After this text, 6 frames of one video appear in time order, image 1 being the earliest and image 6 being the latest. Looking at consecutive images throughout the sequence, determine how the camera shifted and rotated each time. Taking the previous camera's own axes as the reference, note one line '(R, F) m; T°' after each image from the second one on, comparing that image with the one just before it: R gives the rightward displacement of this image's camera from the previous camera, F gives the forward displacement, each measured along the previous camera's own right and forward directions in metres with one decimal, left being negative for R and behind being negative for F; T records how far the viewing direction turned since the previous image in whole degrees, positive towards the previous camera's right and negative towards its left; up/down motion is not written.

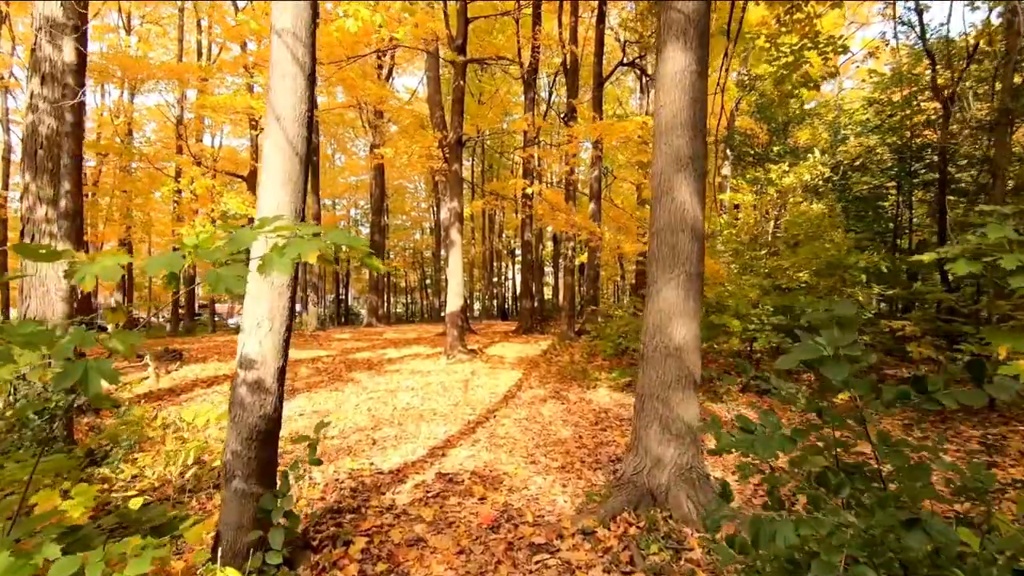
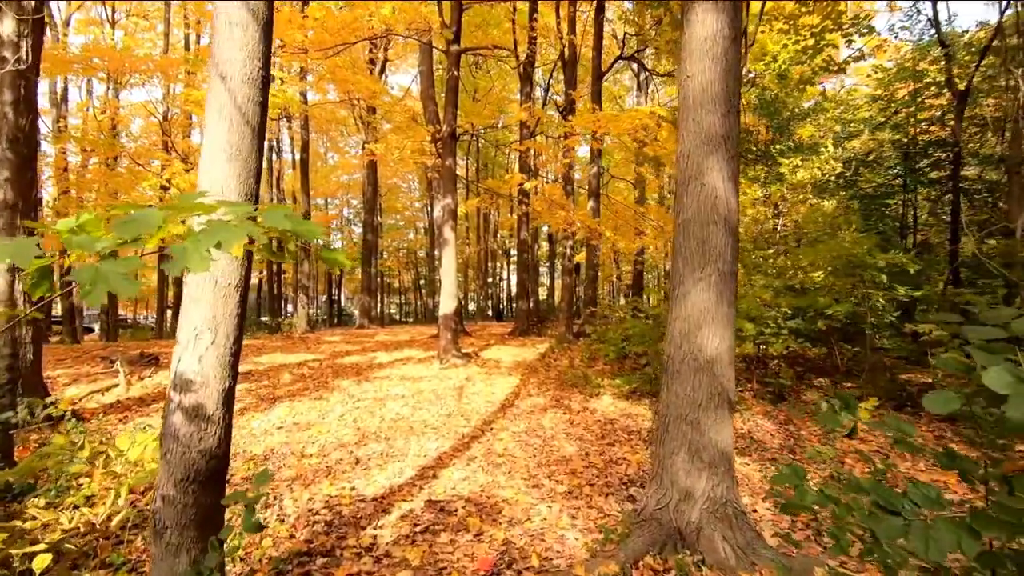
(0.0, +0.5) m; +1°
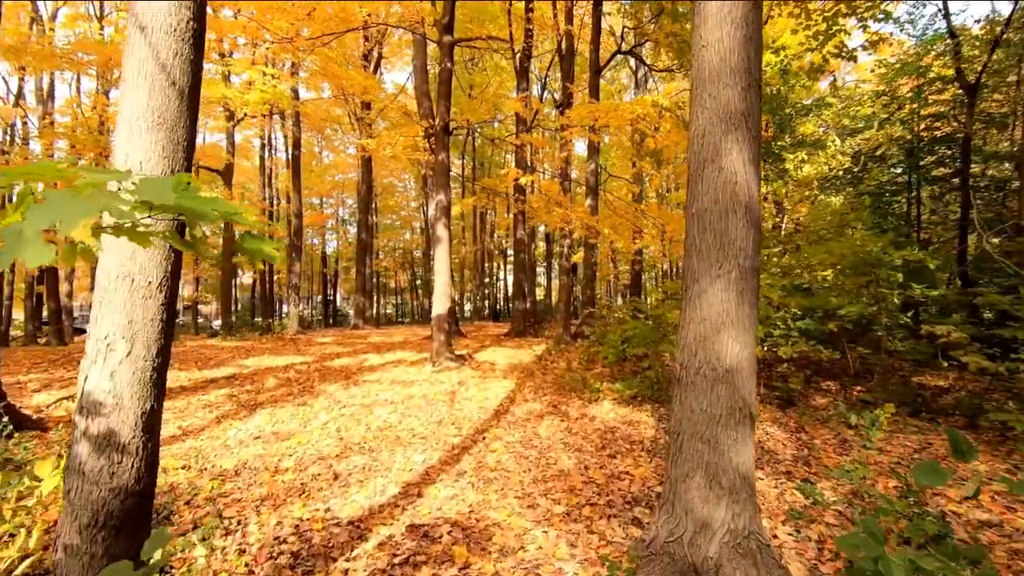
(0.0, +0.4) m; 0°
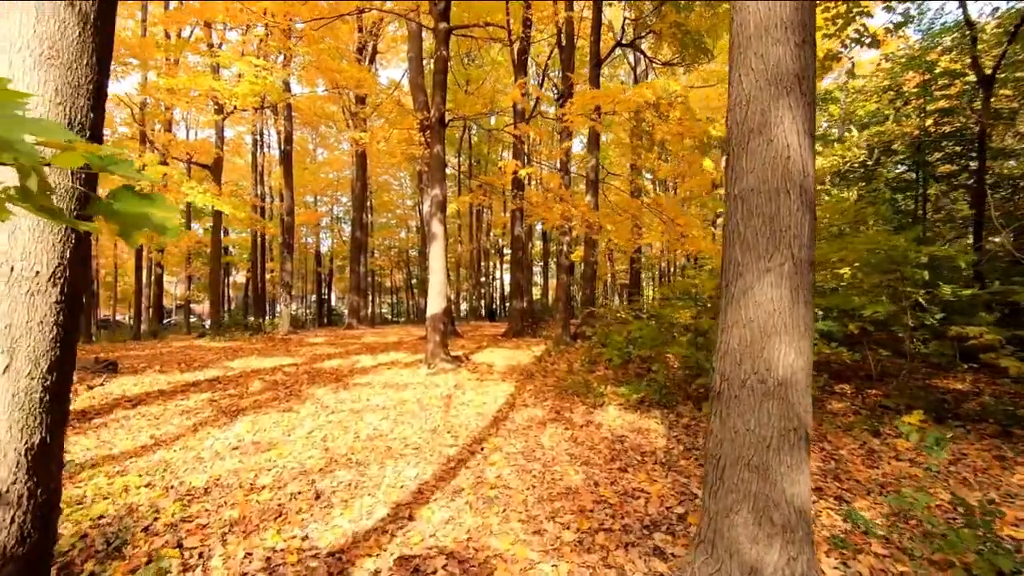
(-0.1, +0.4) m; 0°
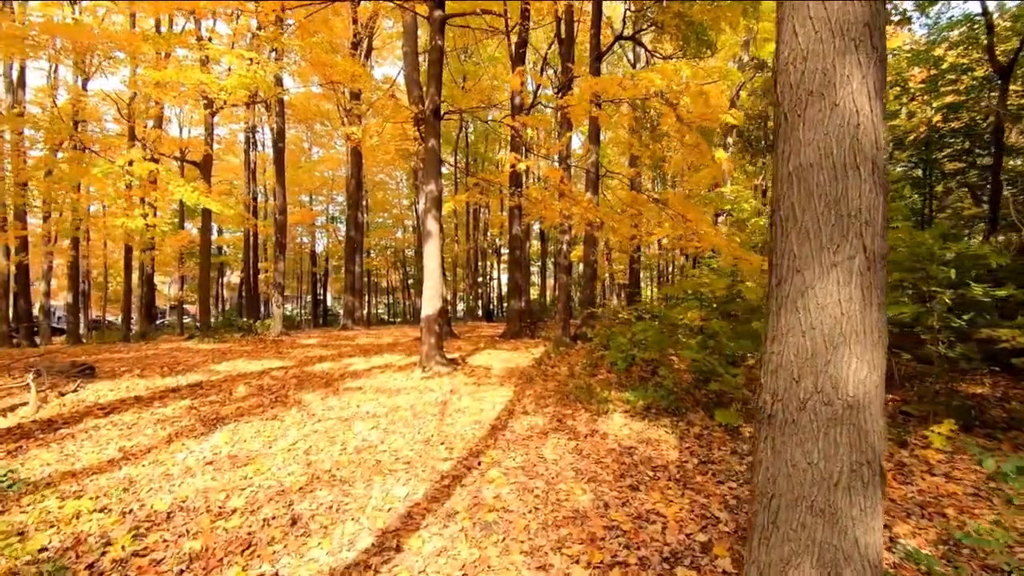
(0.0, +0.4) m; 0°
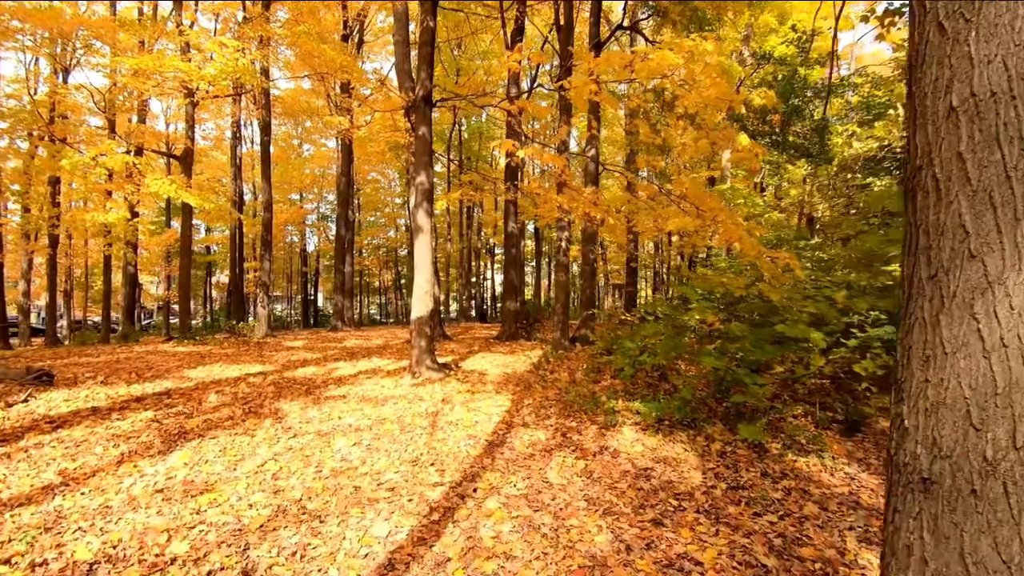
(-0.1, +0.6) m; +1°
